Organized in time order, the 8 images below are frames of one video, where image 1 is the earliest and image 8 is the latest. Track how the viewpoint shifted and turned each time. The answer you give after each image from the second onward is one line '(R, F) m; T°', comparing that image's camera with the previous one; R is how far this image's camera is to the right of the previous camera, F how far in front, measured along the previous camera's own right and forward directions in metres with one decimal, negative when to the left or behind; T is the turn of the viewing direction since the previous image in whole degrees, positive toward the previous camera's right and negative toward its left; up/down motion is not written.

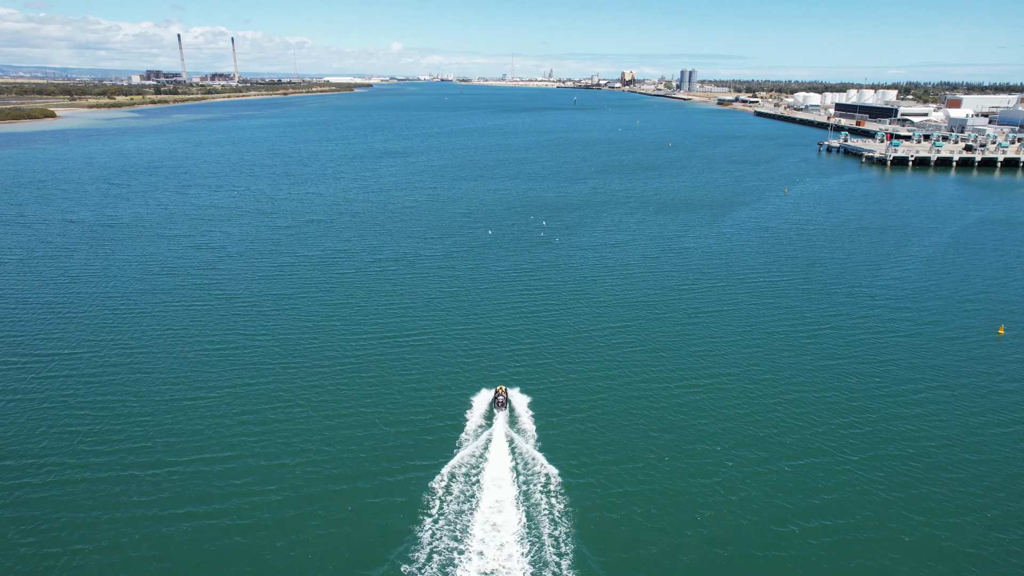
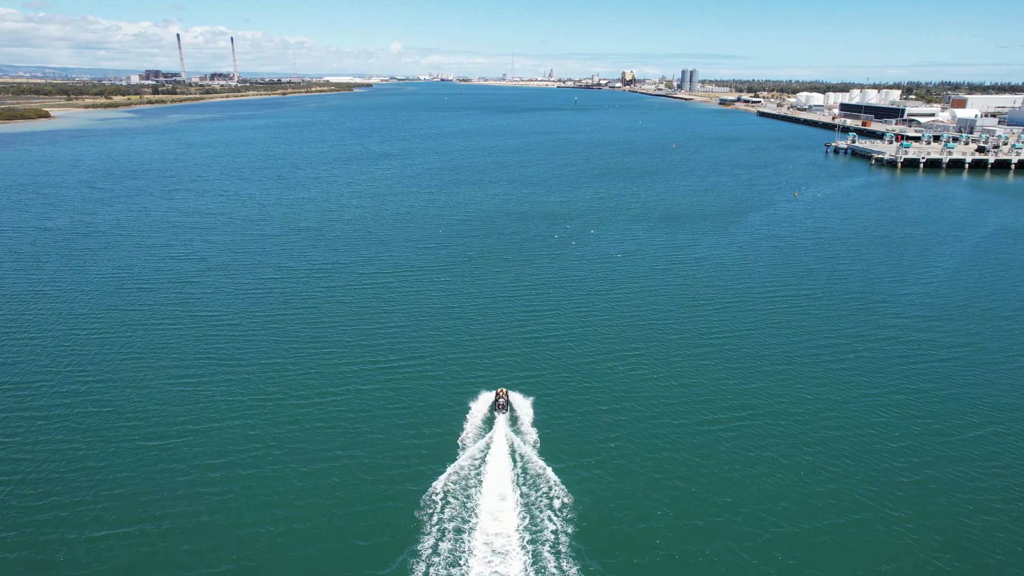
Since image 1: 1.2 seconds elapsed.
(-0.1, +3.3) m; 0°
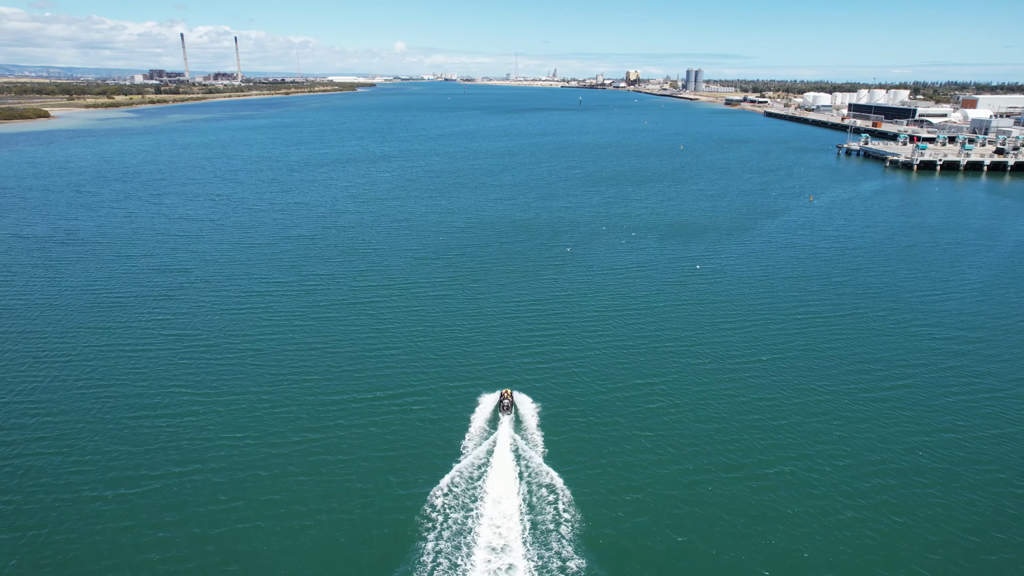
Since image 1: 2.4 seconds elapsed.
(-0.1, +3.3) m; 0°
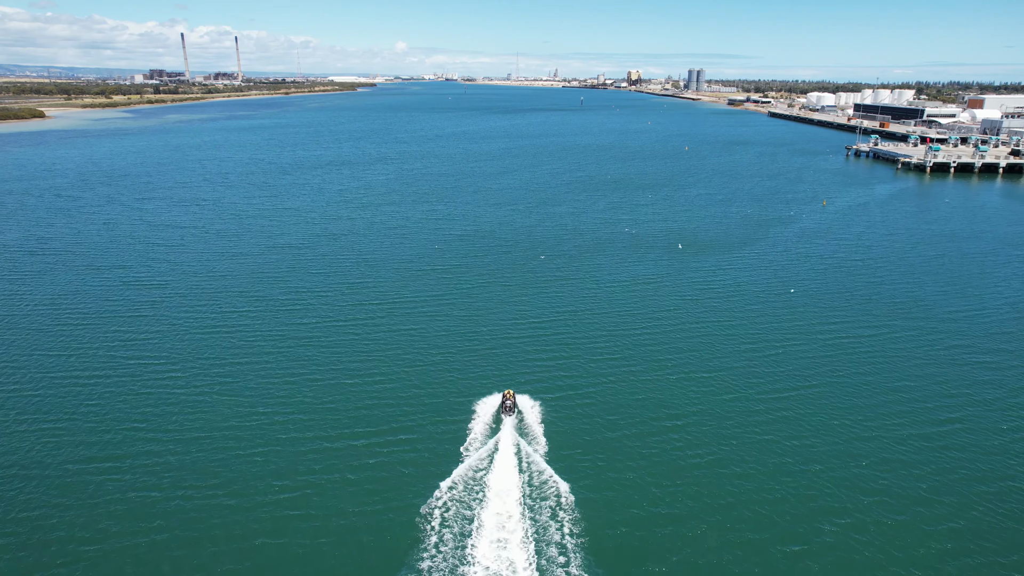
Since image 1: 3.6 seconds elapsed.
(0.0, +3.3) m; 0°
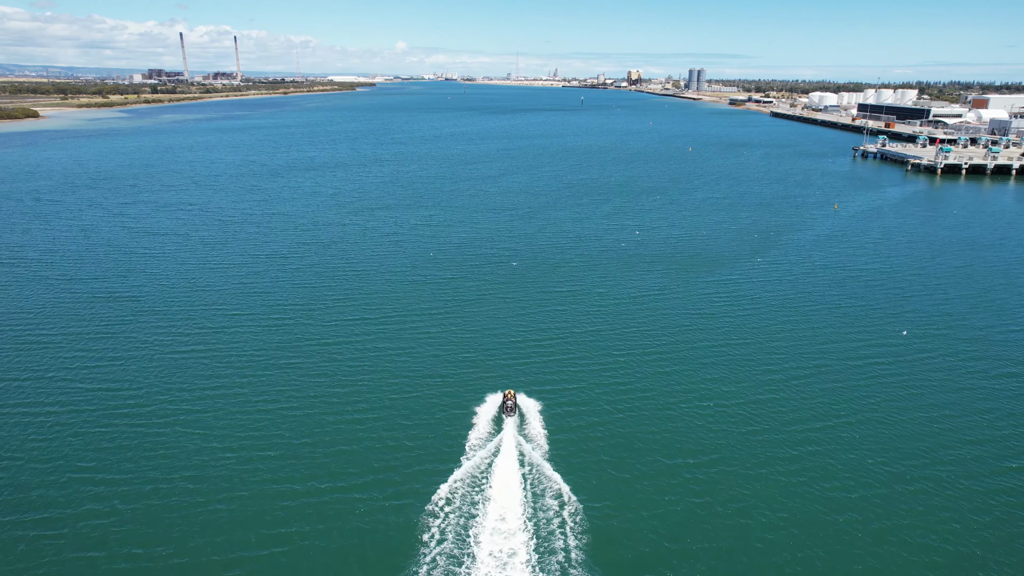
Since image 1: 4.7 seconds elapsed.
(0.0, +2.9) m; 0°
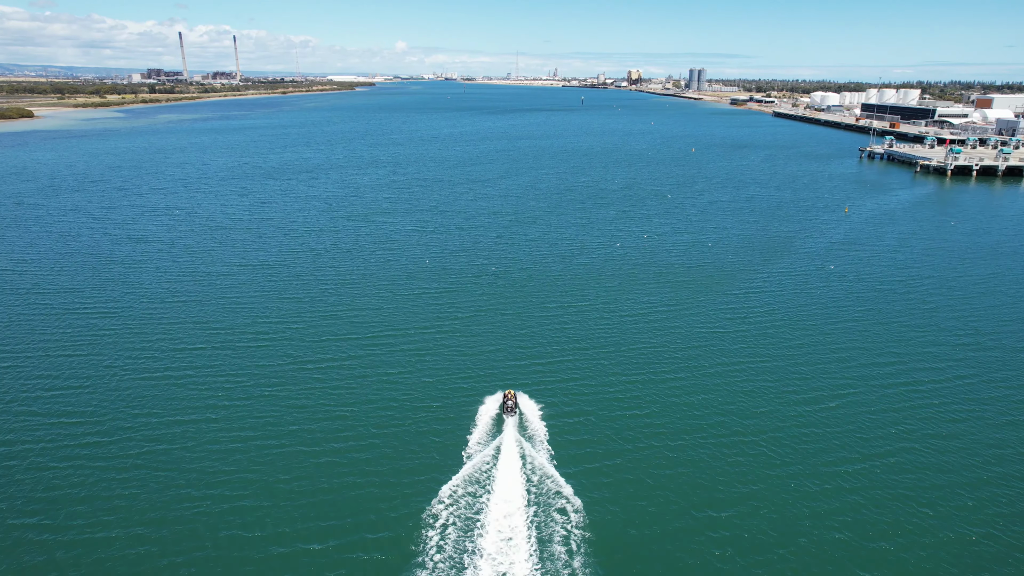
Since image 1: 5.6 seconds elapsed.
(0.0, +2.6) m; 0°
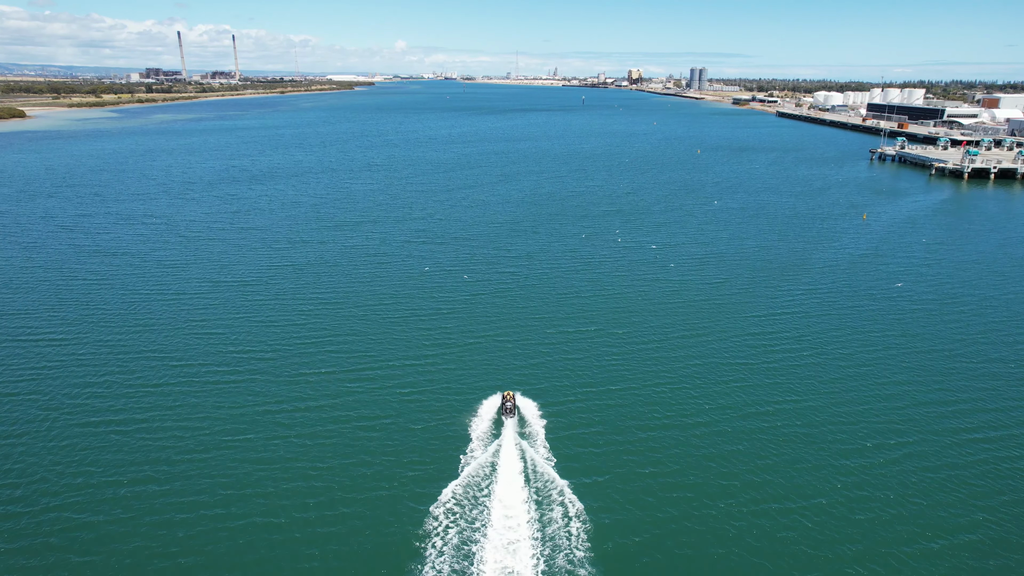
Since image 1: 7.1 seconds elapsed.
(-0.1, +4.0) m; 0°
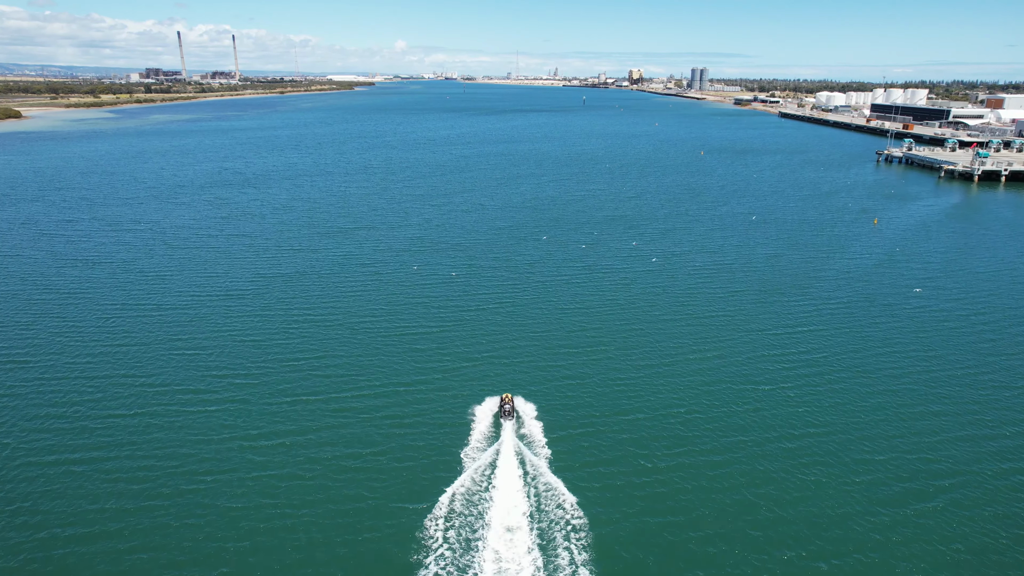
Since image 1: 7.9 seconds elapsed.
(0.0, +2.2) m; 0°
